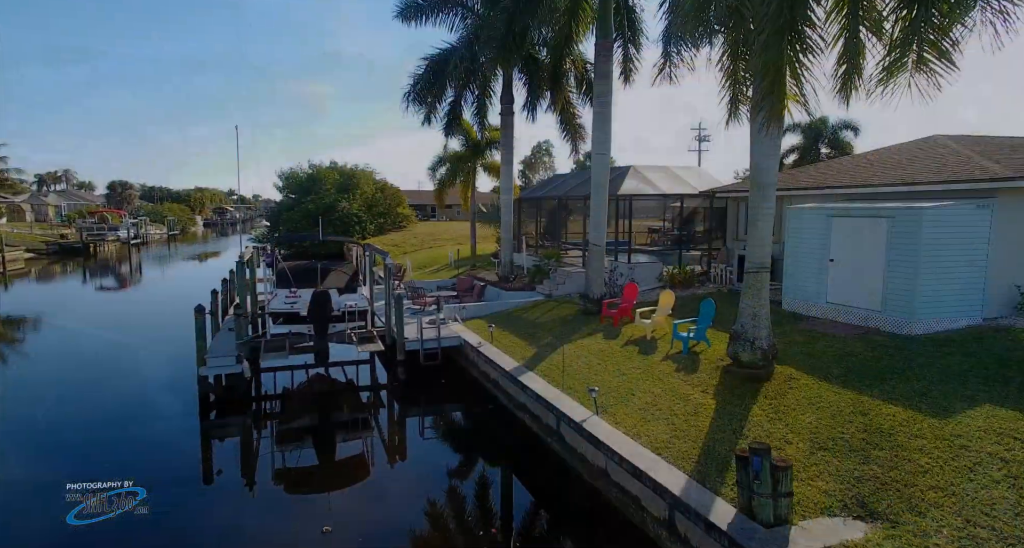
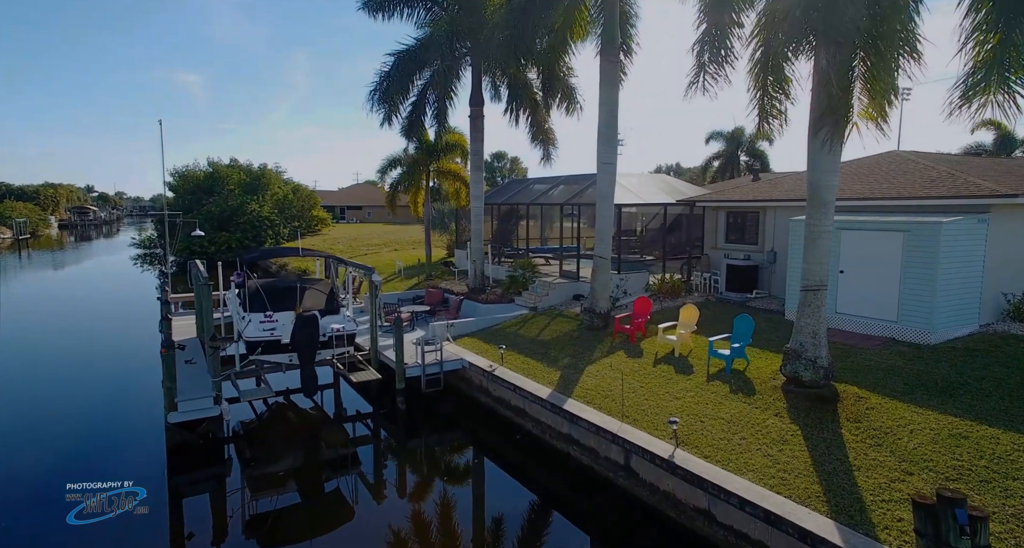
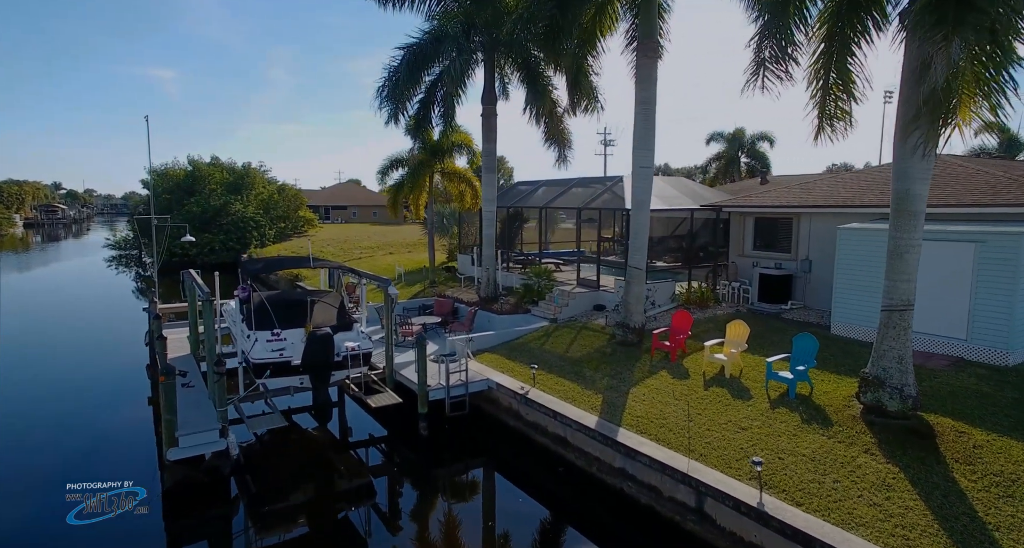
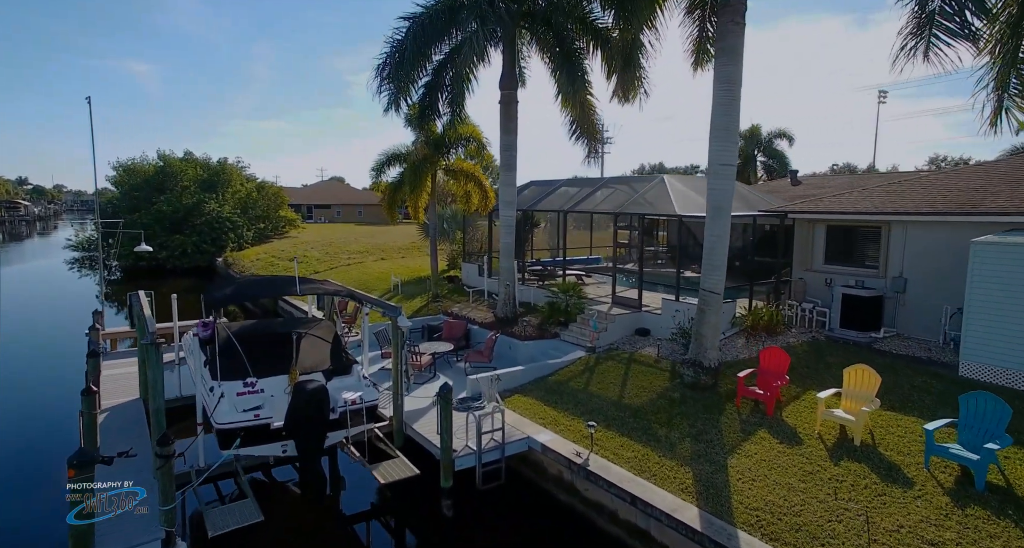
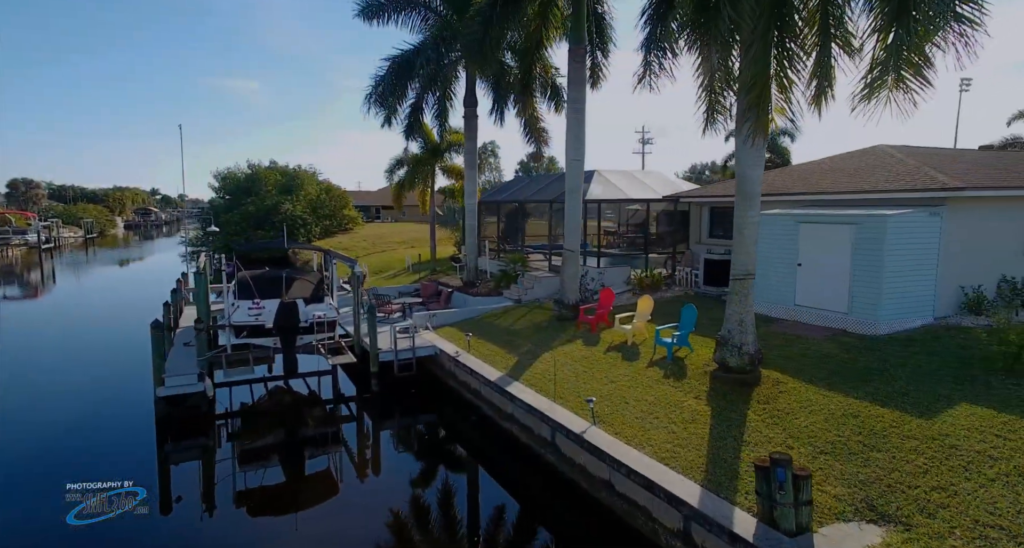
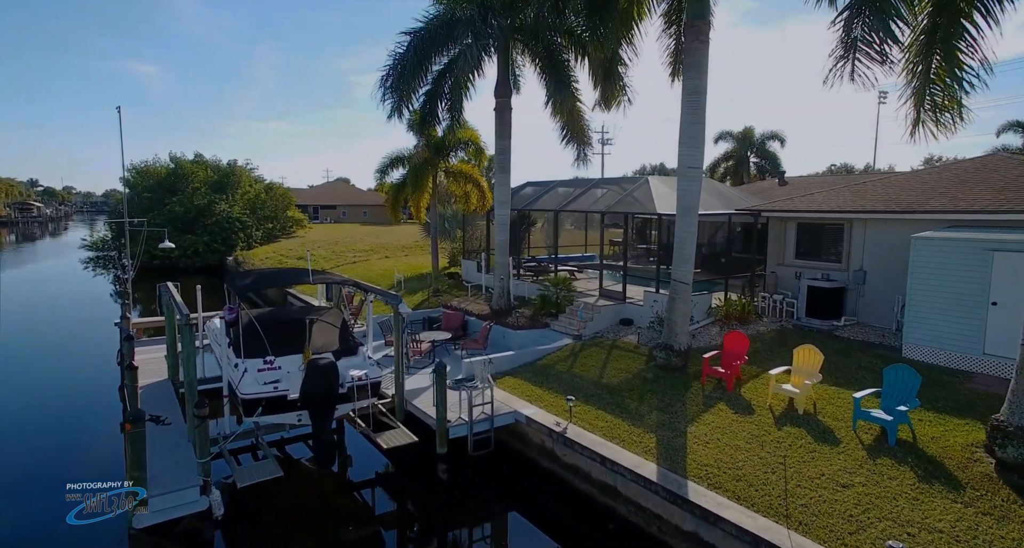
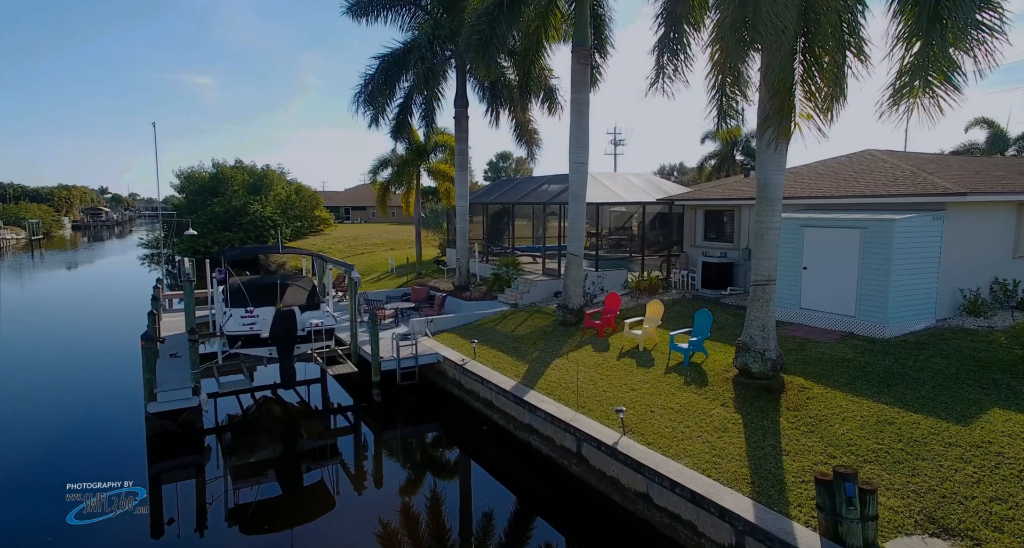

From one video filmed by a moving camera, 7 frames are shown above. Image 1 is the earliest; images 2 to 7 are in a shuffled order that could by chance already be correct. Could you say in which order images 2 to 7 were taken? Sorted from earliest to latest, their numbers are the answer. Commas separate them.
5, 7, 2, 3, 6, 4
